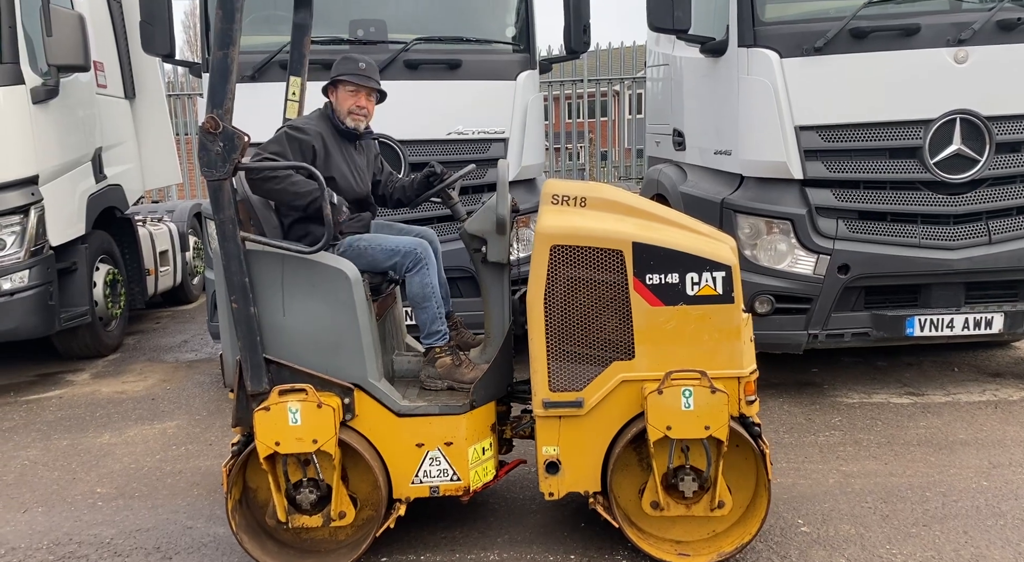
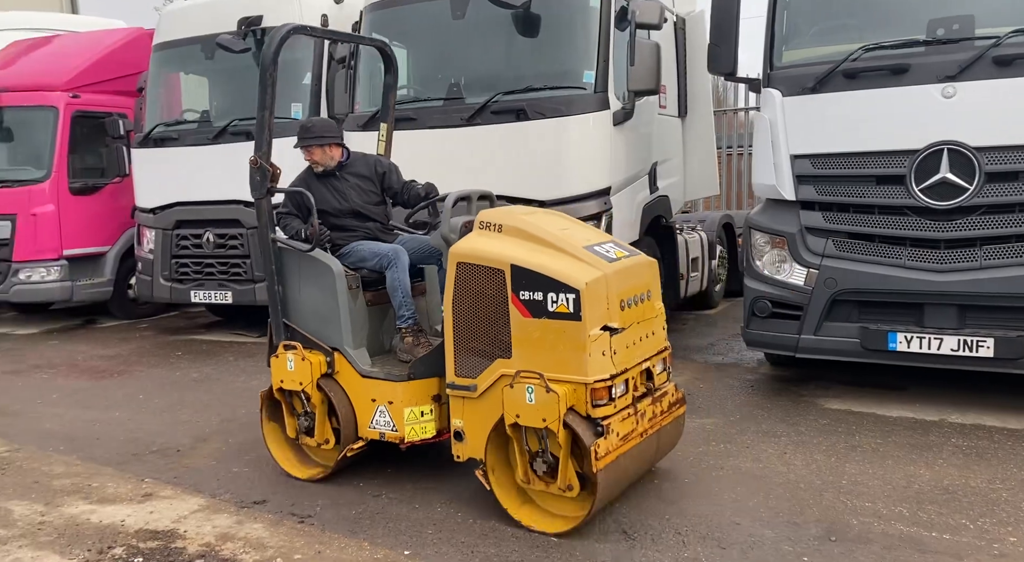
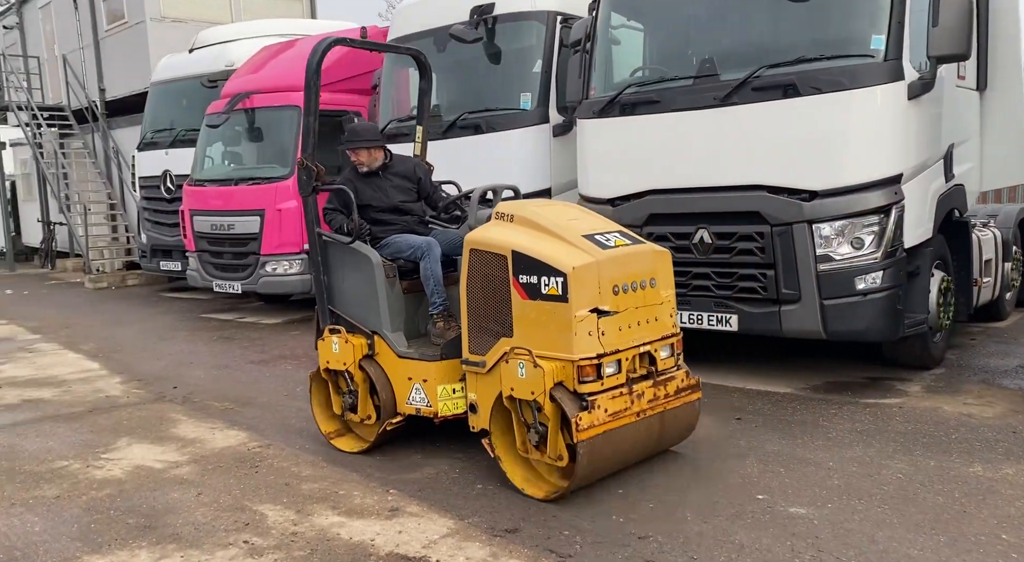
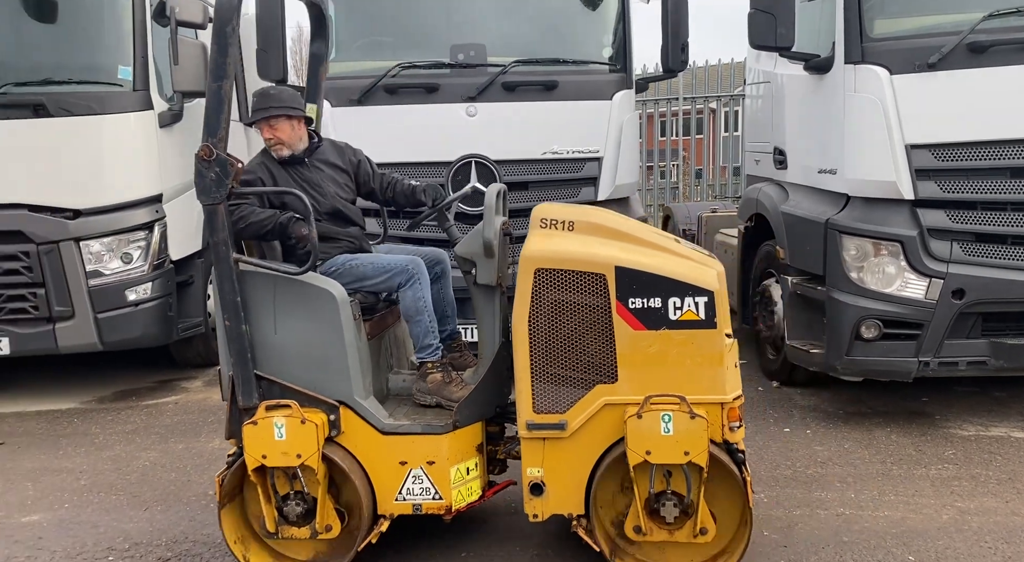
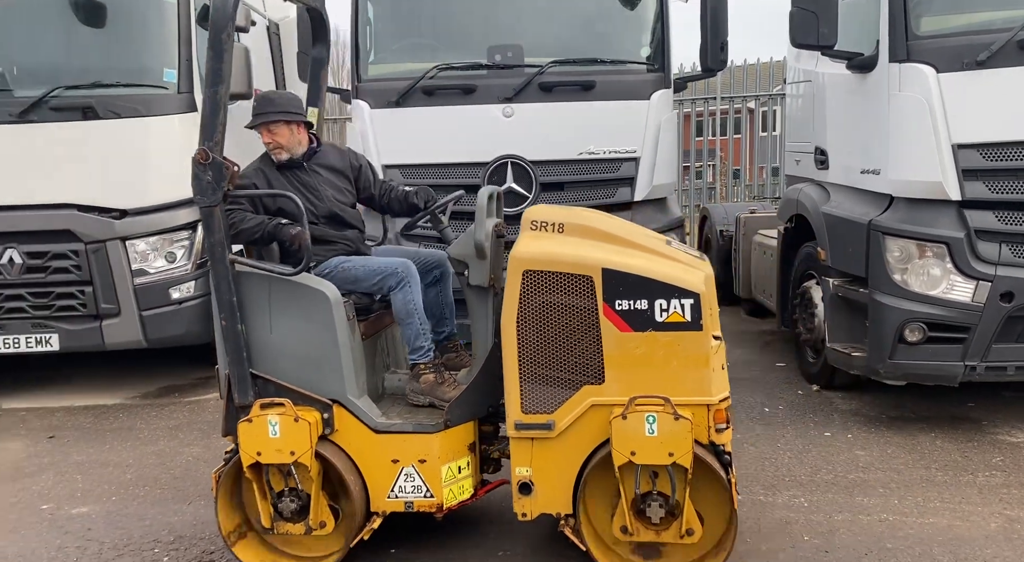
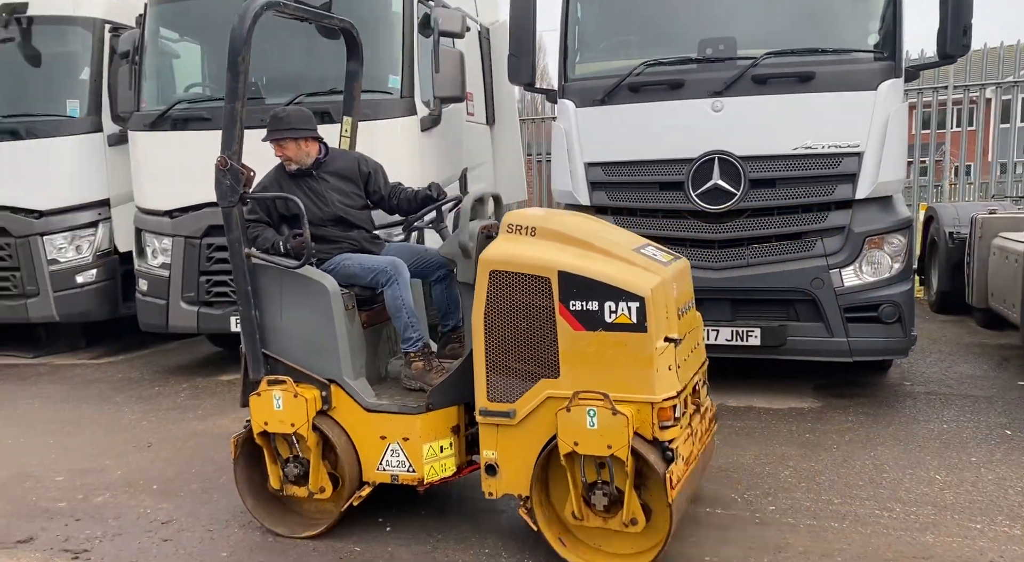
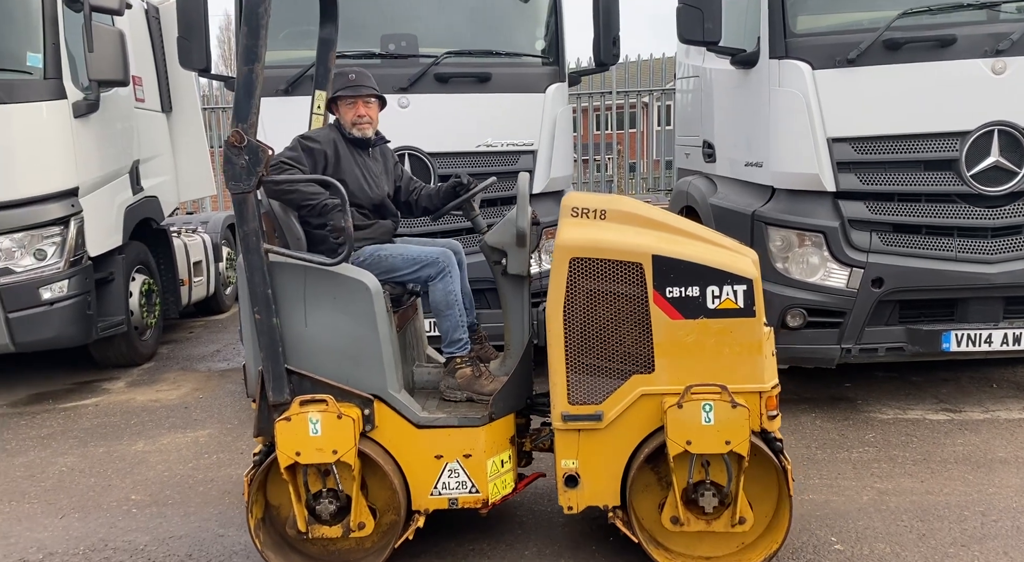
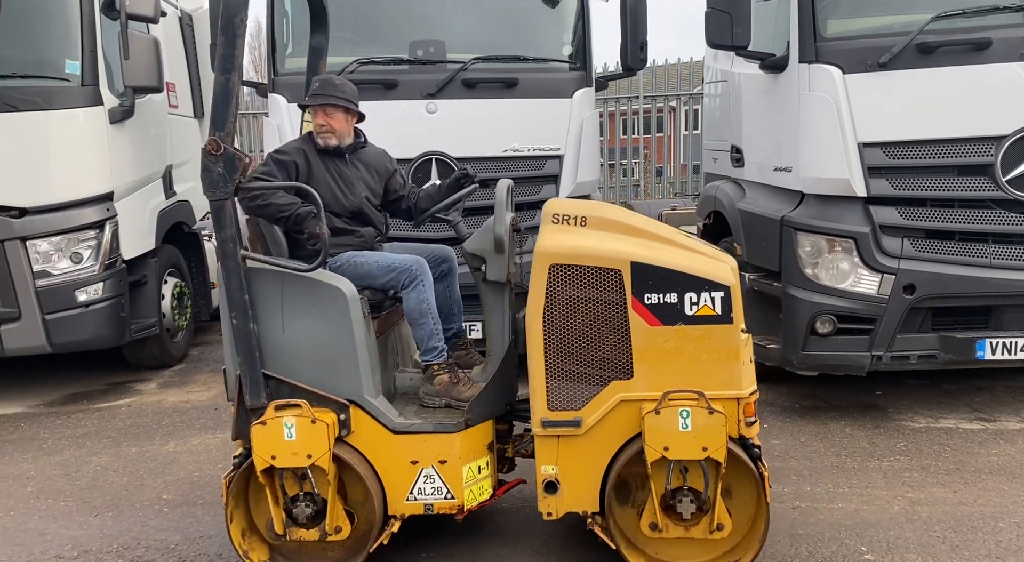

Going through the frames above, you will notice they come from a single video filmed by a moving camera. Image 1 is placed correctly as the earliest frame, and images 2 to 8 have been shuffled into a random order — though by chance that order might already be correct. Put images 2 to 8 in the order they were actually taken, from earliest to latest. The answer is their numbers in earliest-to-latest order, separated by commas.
7, 8, 4, 5, 6, 2, 3
